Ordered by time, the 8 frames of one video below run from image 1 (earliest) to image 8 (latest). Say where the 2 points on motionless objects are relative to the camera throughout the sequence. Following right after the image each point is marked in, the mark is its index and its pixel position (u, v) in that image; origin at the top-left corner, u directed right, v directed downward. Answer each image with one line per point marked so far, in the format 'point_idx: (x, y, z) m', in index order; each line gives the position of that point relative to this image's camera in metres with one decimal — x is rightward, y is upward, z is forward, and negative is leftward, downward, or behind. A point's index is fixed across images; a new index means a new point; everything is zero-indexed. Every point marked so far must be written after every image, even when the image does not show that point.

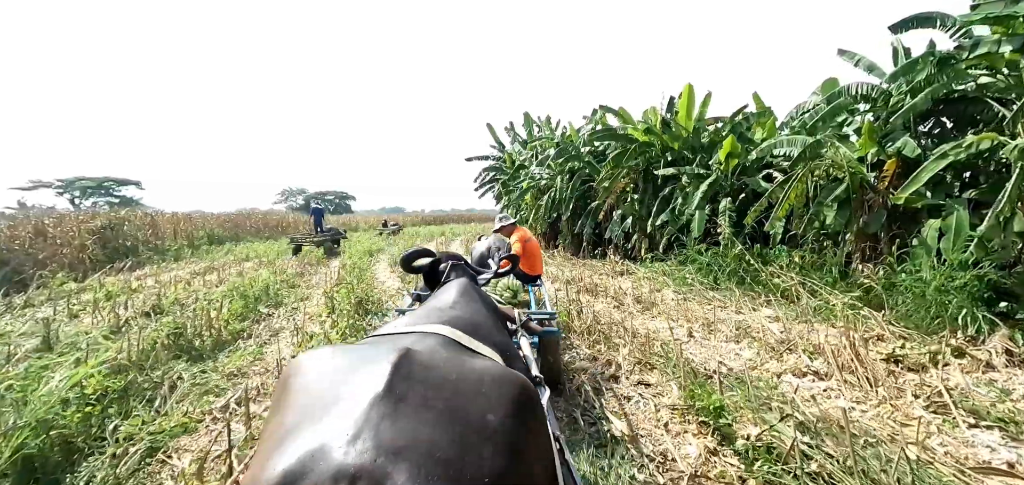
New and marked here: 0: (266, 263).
0: (-7.0, -0.6, +12.3) m
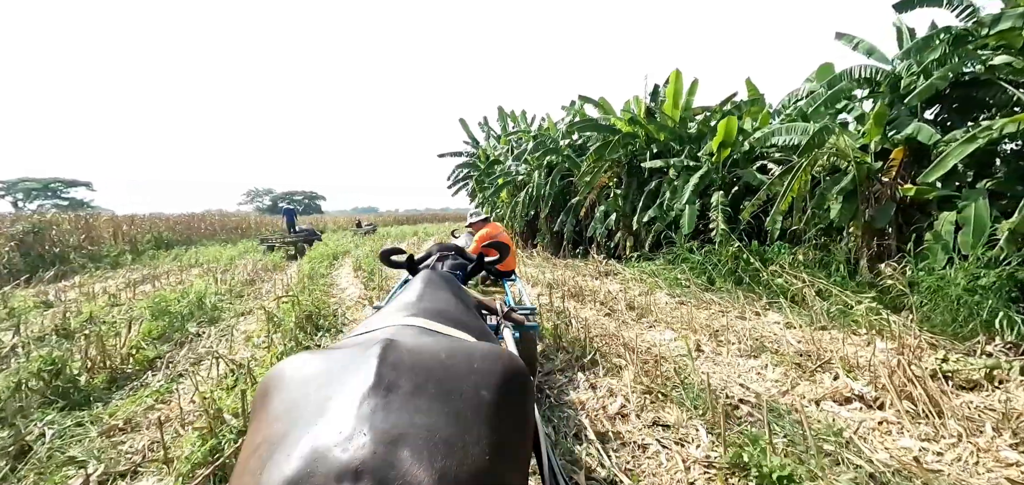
0: (-7.6, -0.7, +11.0) m
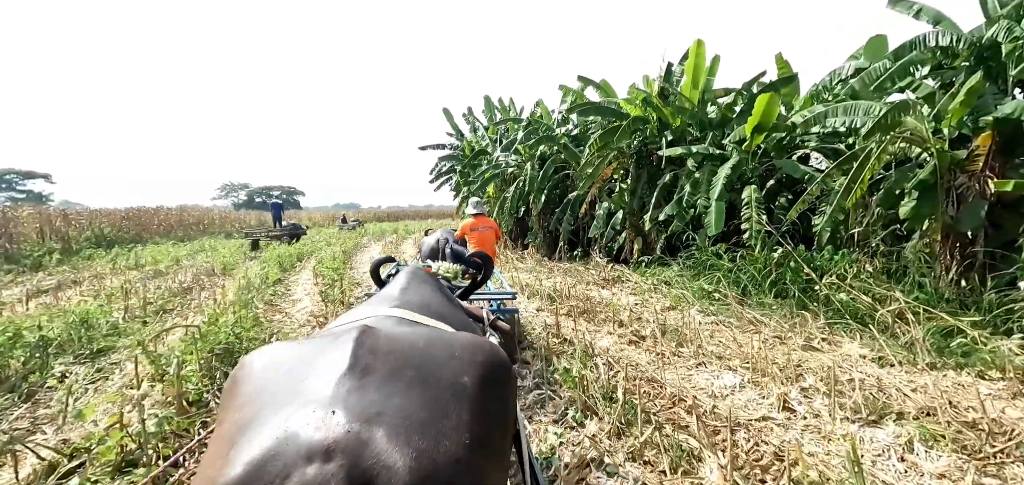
0: (-7.8, -0.7, +9.3) m
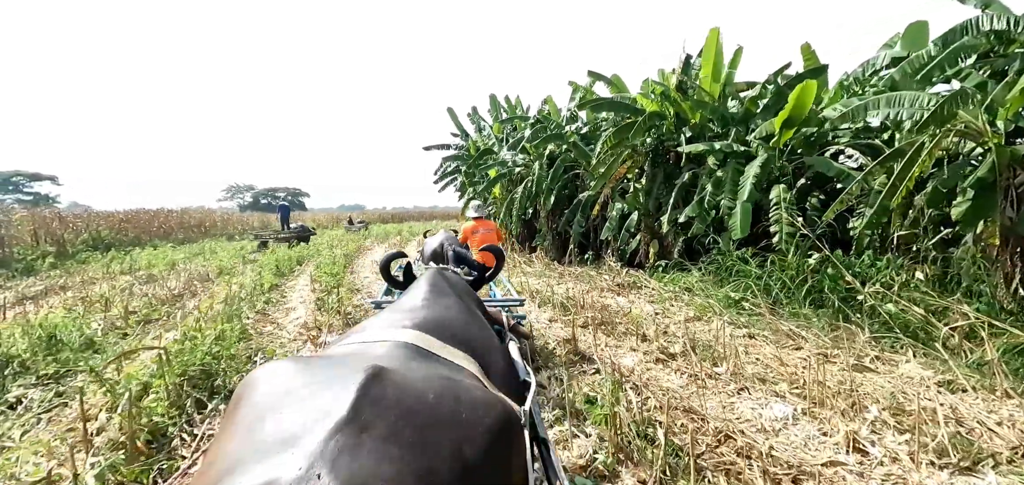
0: (-7.7, -0.7, +8.9) m
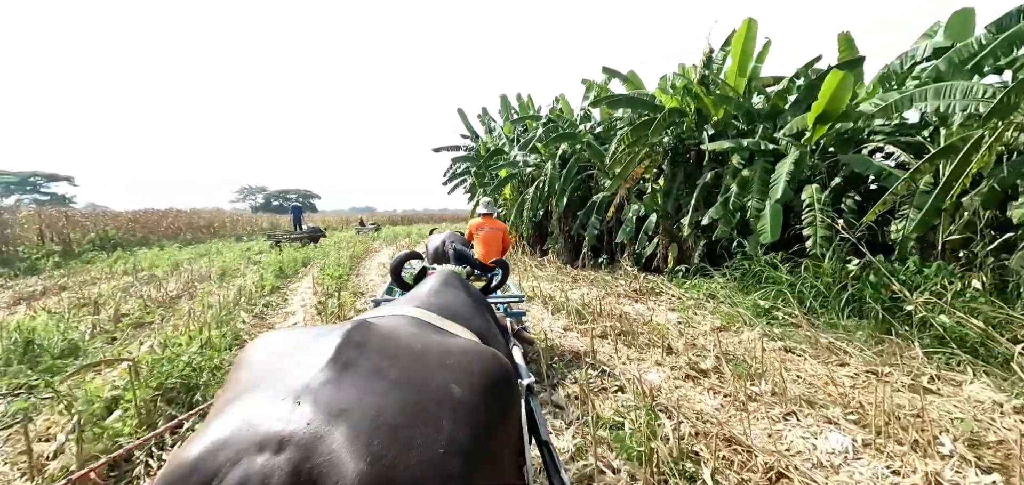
0: (-7.4, -0.7, +8.7) m
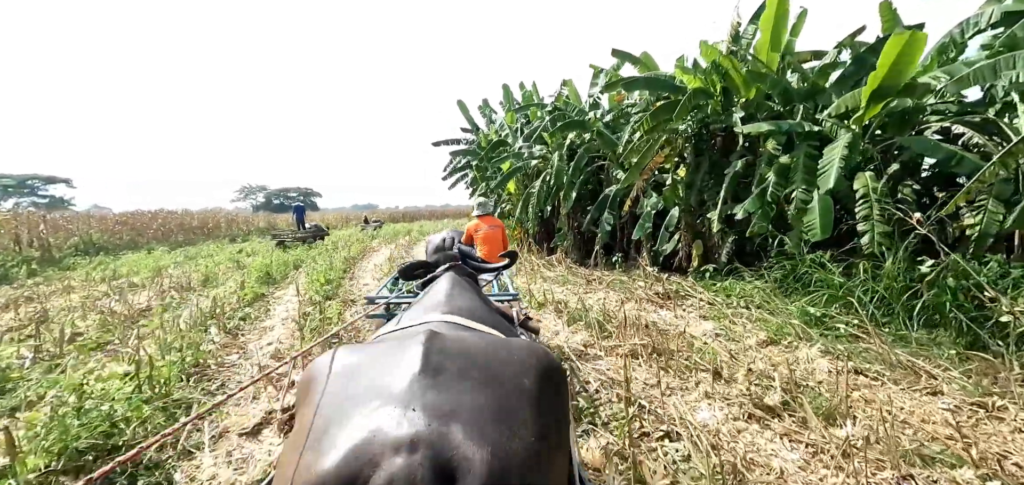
0: (-7.3, -0.8, +8.0) m
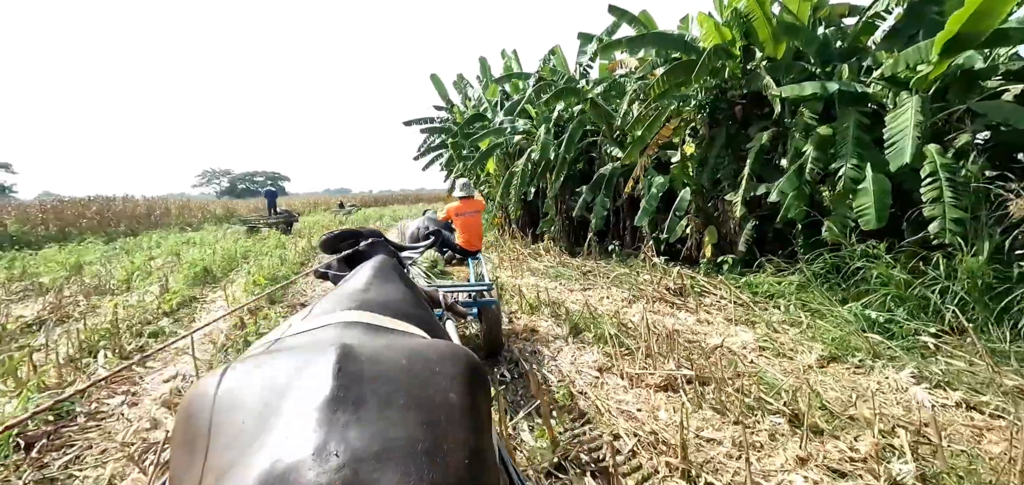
0: (-7.6, -0.7, +6.5) m
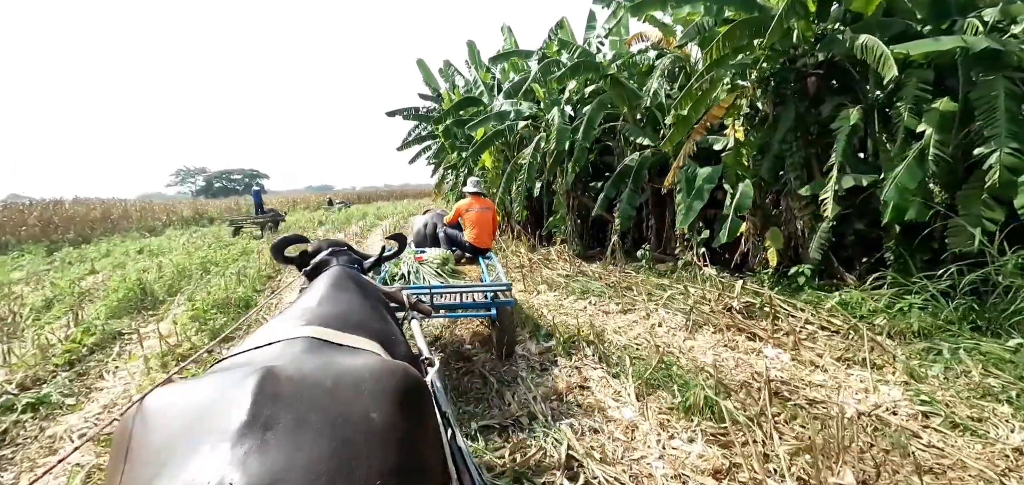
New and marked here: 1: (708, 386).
0: (-7.4, -1.0, +5.1) m
1: (+1.2, -0.9, +2.9) m
